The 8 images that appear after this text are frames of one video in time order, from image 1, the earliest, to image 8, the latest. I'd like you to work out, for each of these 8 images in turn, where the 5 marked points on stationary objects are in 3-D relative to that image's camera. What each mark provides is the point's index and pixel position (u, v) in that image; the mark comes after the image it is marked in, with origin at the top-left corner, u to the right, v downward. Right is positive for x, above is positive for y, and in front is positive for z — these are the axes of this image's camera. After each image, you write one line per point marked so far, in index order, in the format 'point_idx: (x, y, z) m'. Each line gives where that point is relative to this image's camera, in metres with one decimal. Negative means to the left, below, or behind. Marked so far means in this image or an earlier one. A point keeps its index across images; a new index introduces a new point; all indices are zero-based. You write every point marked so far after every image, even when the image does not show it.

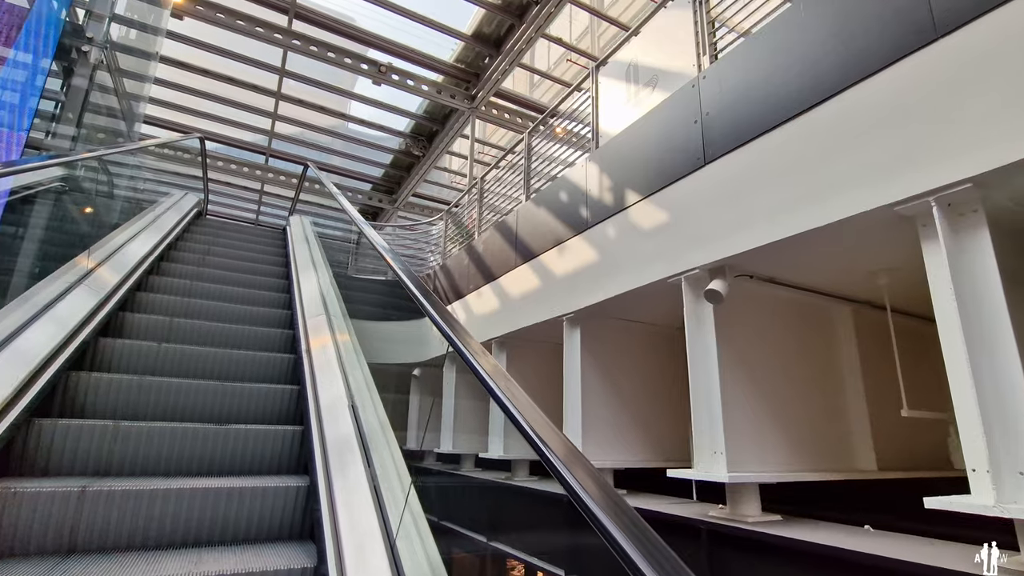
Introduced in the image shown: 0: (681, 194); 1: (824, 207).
0: (+0.9, +0.5, +2.9) m
1: (+1.3, +0.3, +2.1) m
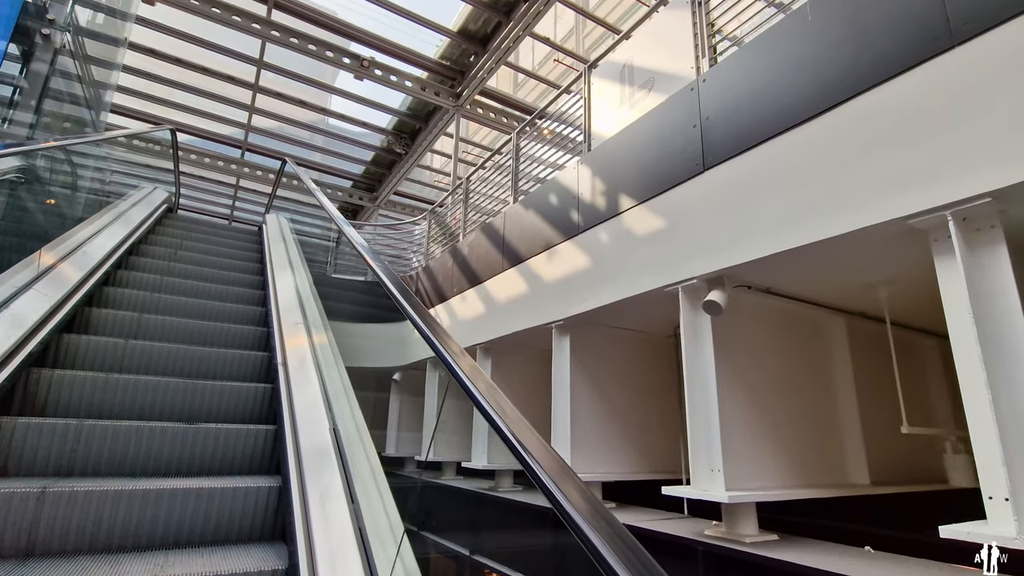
0: (+0.9, +0.5, +2.8) m
1: (+1.3, +0.3, +2.1) m
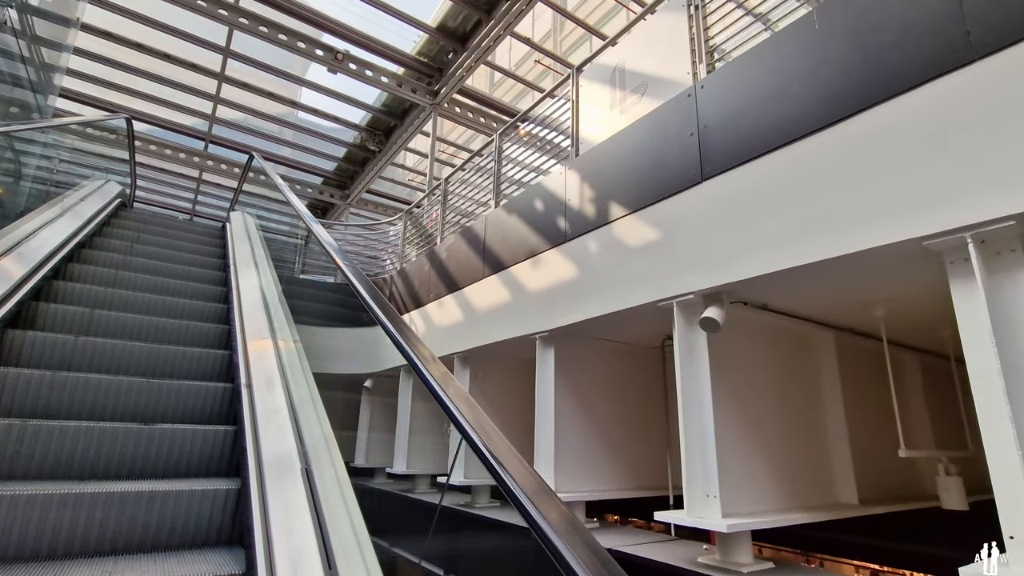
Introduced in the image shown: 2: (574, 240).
0: (+0.8, +0.4, +2.7) m
1: (+1.3, +0.2, +2.0) m
2: (+0.4, +0.3, +3.3) m
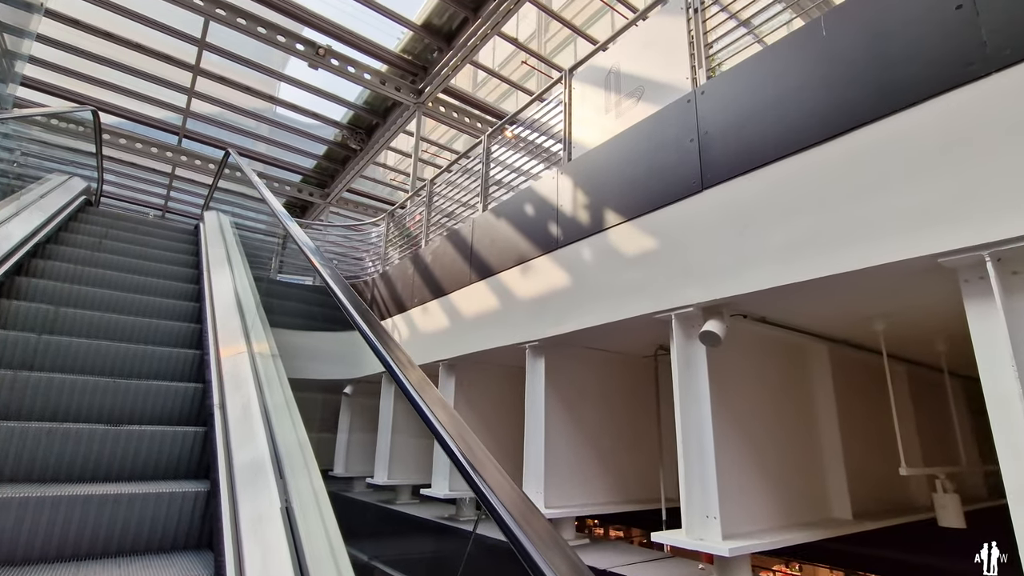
0: (+0.8, +0.3, +2.6) m
1: (+1.2, +0.1, +1.9) m
2: (+0.3, +0.2, +3.2) m
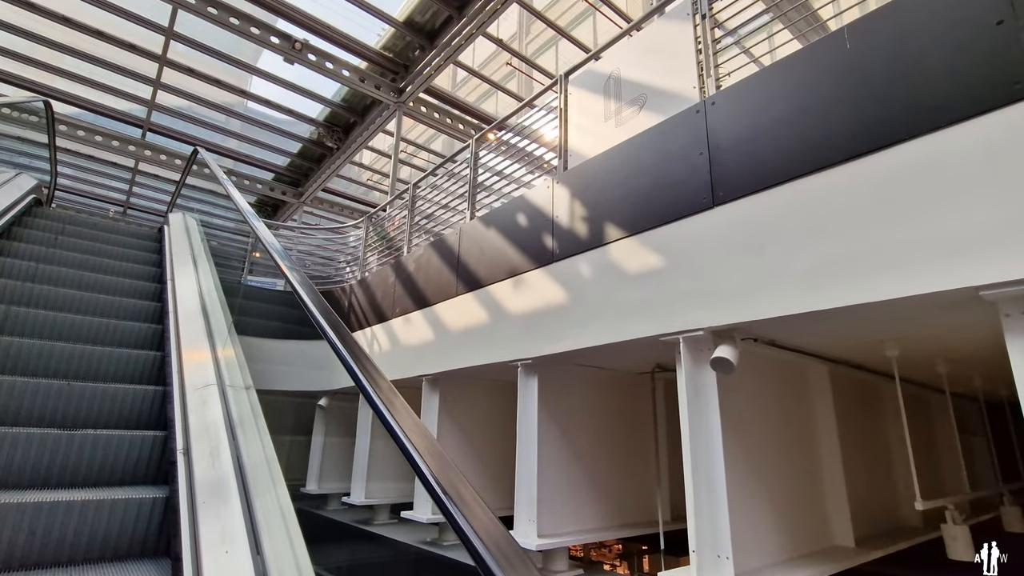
0: (+0.8, +0.2, +2.4) m
1: (+1.3, 0.0, +1.8) m
2: (+0.3, +0.2, +3.0) m
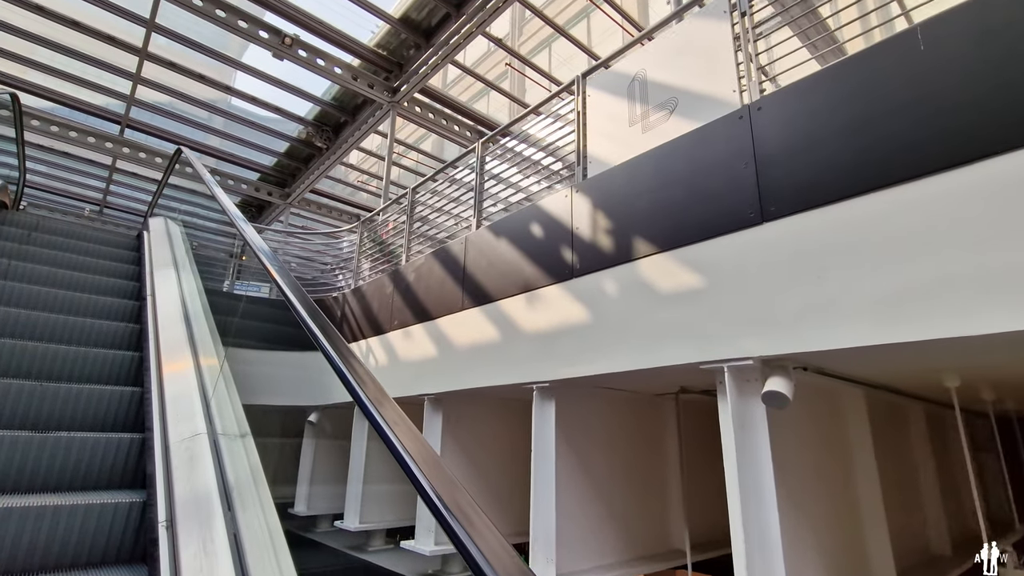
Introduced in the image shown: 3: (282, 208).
0: (+0.9, +0.1, +2.2) m
1: (+1.4, -0.1, +1.6) m
2: (+0.4, +0.1, +2.8) m
3: (-4.3, +1.5, +9.6) m
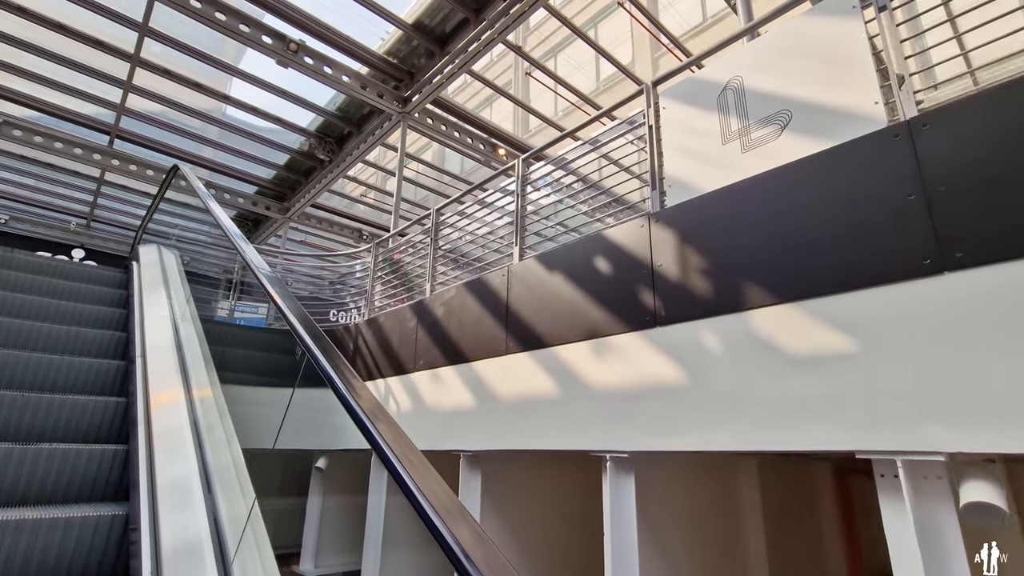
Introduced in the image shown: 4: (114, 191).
0: (+1.2, -0.1, +1.7) m
1: (+1.7, -0.3, +1.1) m
2: (+0.7, -0.2, +2.3) m
3: (-4.1, +1.1, +9.1) m
4: (-6.5, +1.6, +8.4) m
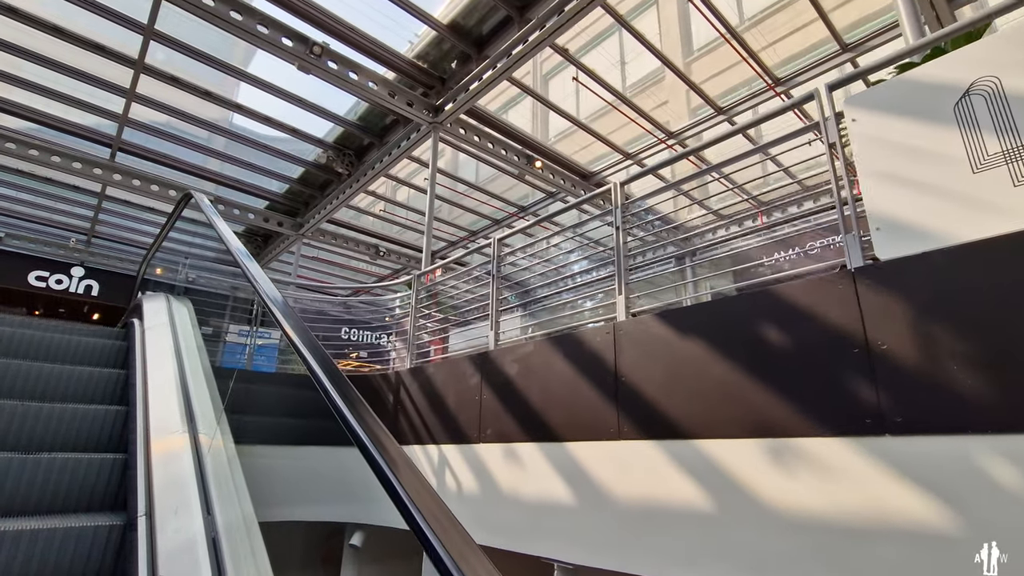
0: (+1.8, -0.4, +1.0) m
1: (+2.3, -0.6, +0.4) m
2: (+1.3, -0.5, +1.6) m
3: (-3.5, +0.8, +8.4) m
4: (-5.9, +1.2, +7.7) m
